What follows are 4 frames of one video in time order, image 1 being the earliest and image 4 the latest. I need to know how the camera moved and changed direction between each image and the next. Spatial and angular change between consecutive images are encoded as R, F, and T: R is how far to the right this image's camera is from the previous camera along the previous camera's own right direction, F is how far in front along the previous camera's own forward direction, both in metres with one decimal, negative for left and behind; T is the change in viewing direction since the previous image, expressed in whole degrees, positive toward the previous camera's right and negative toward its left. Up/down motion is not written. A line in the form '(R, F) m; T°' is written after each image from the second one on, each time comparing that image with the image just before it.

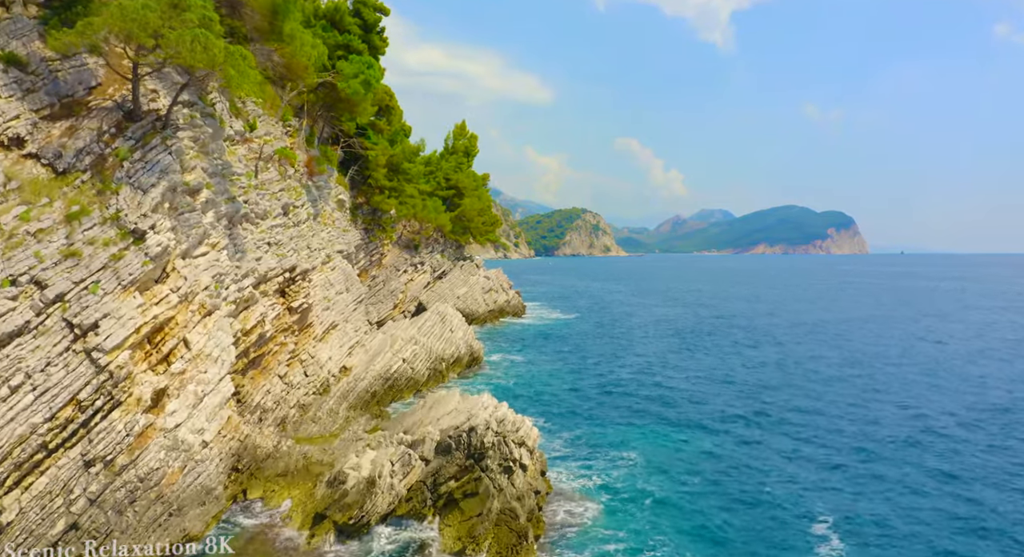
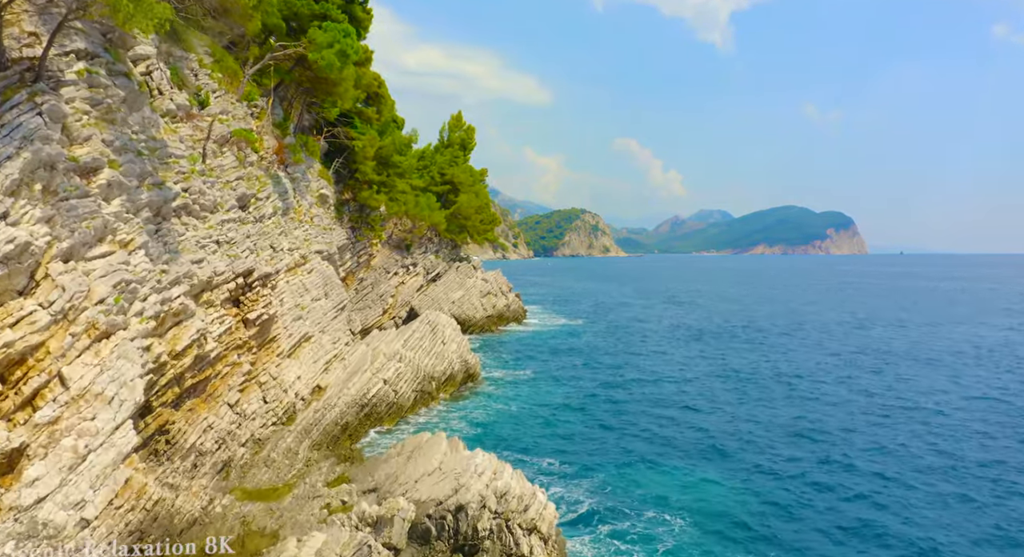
(-0.1, +5.0) m; 0°
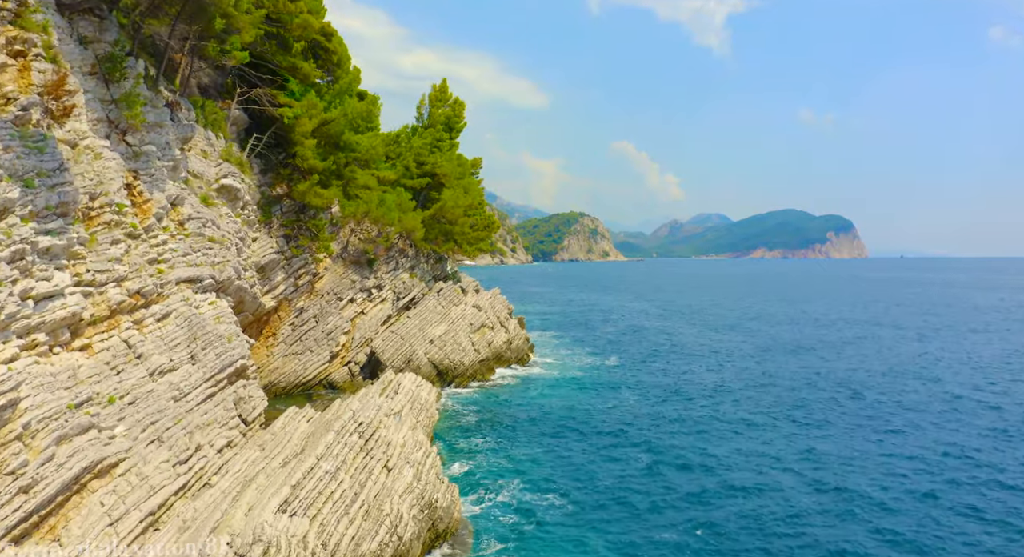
(-0.3, +15.9) m; 0°
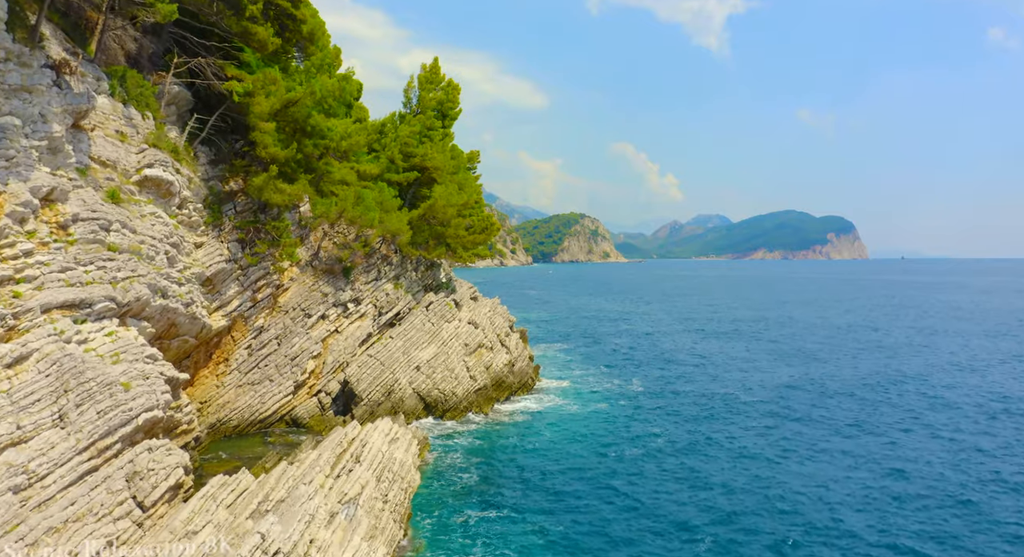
(-0.2, +6.3) m; 0°
